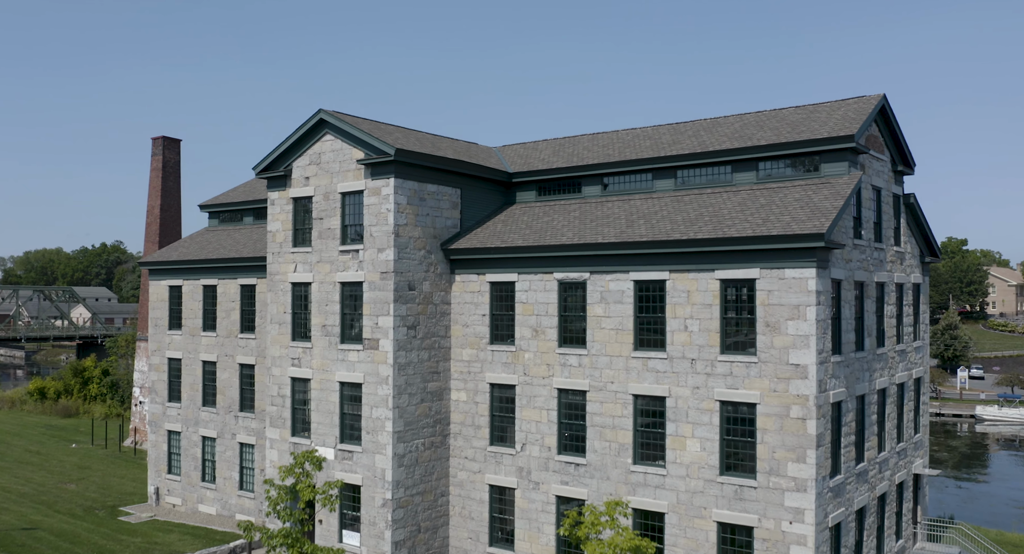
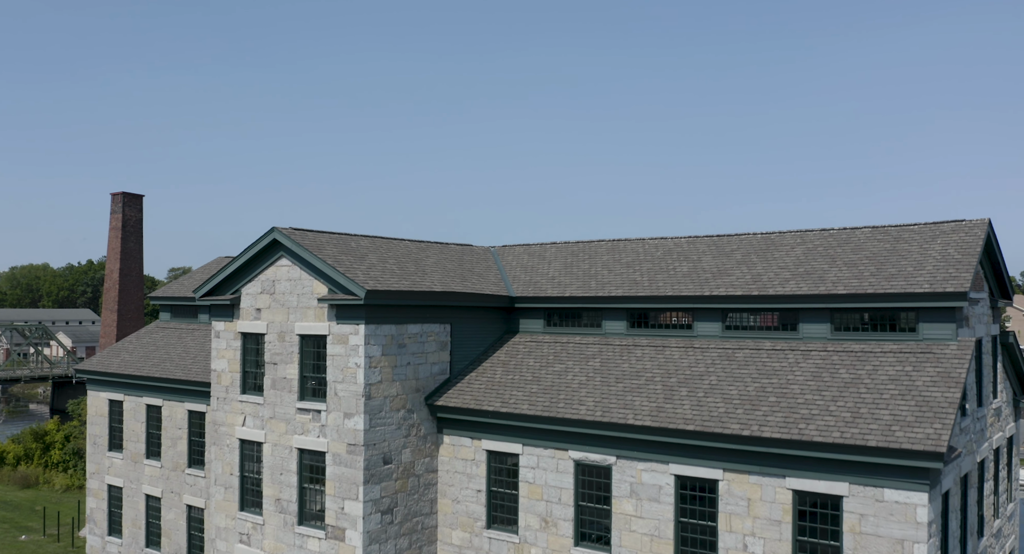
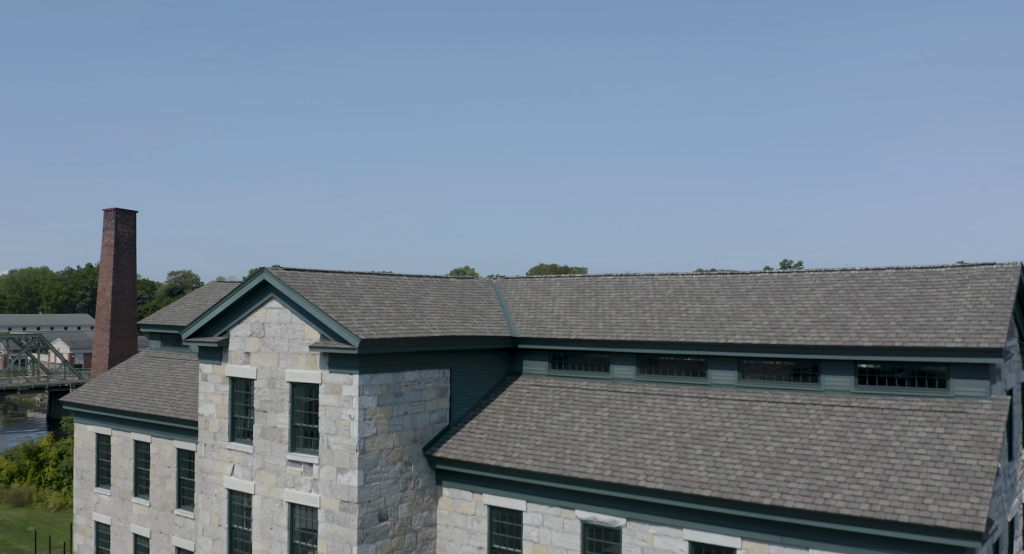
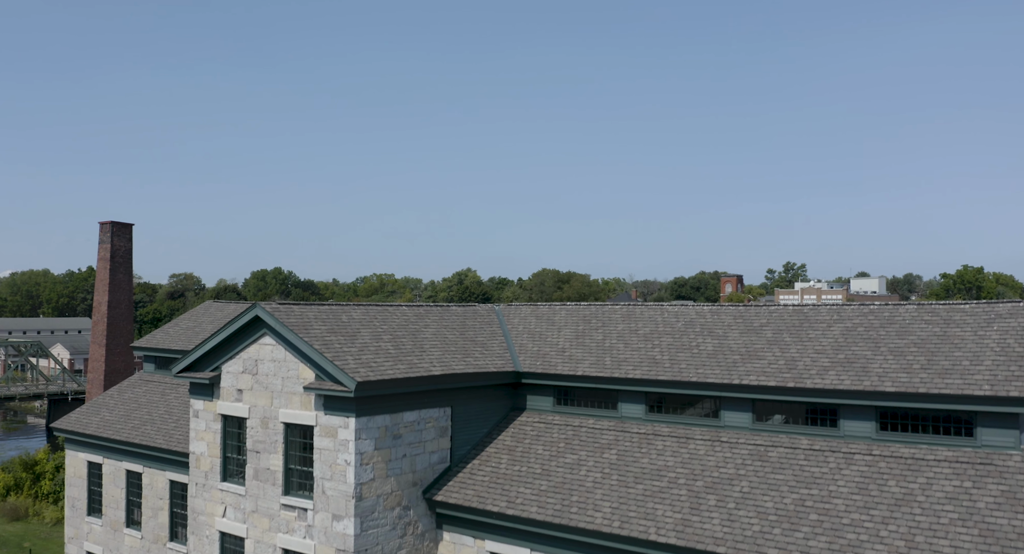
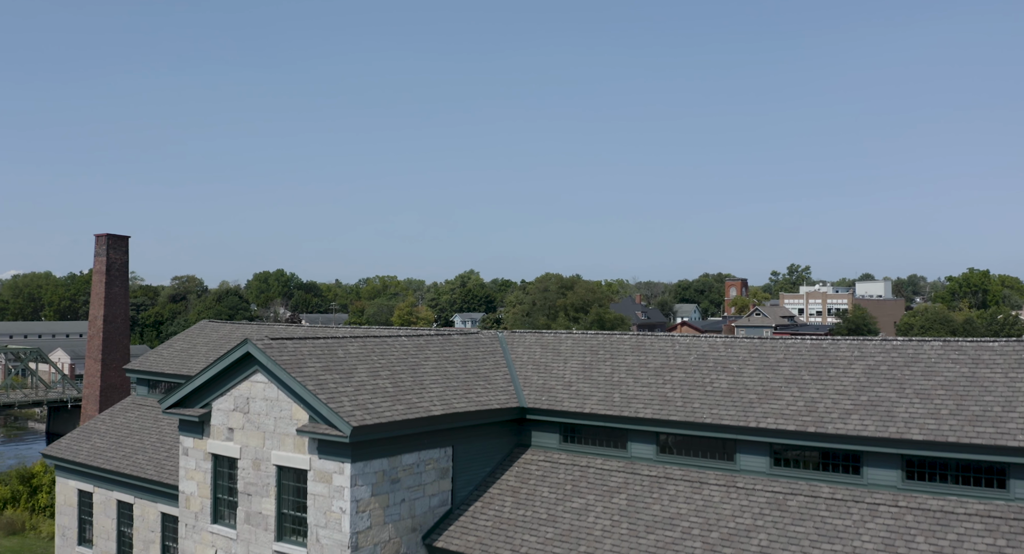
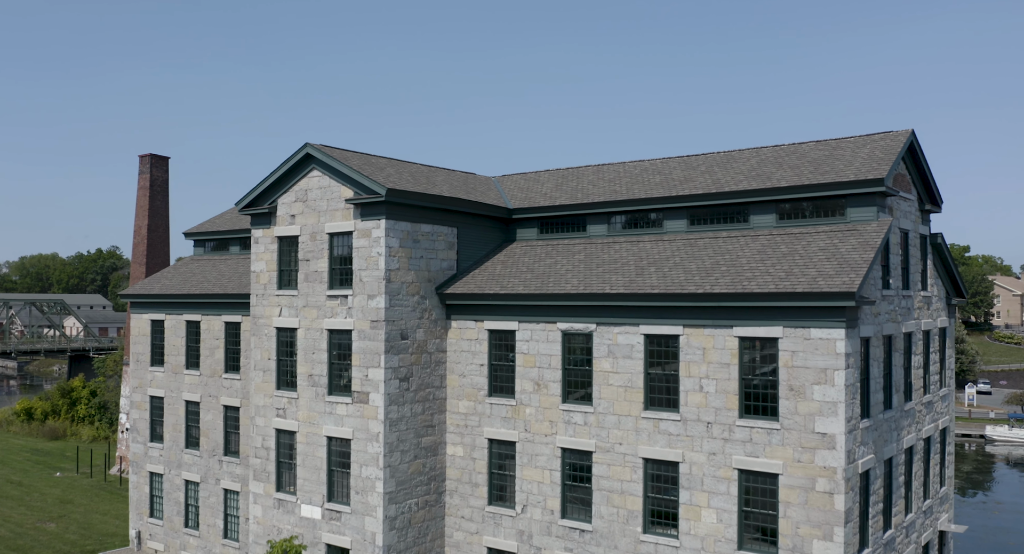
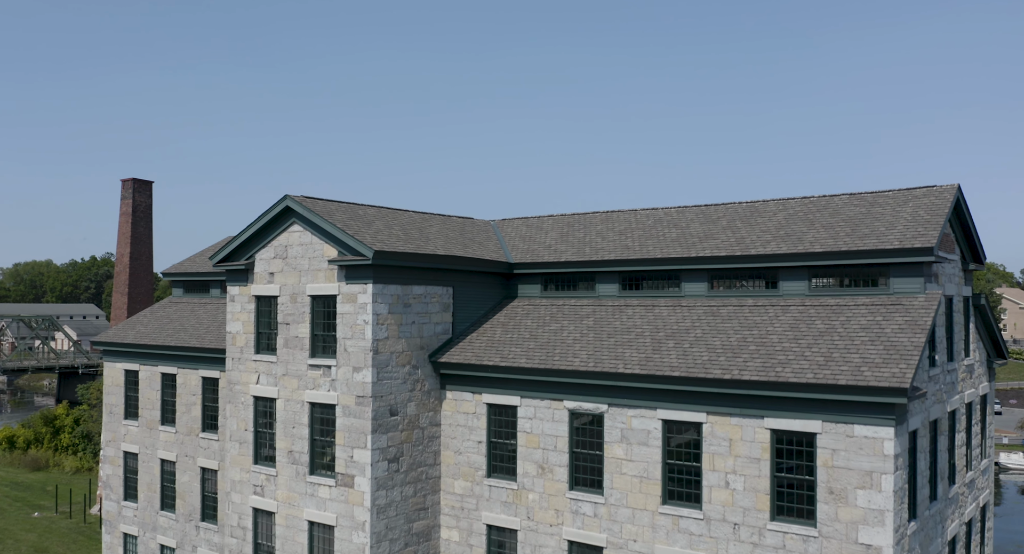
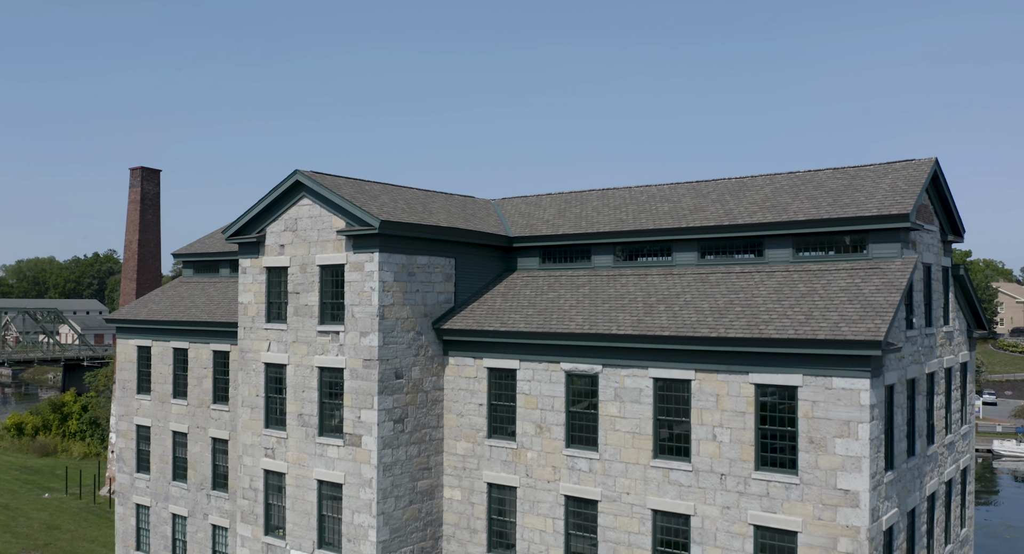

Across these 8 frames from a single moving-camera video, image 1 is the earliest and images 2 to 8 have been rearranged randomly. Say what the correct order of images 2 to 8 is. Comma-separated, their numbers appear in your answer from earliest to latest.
6, 8, 7, 2, 3, 4, 5
